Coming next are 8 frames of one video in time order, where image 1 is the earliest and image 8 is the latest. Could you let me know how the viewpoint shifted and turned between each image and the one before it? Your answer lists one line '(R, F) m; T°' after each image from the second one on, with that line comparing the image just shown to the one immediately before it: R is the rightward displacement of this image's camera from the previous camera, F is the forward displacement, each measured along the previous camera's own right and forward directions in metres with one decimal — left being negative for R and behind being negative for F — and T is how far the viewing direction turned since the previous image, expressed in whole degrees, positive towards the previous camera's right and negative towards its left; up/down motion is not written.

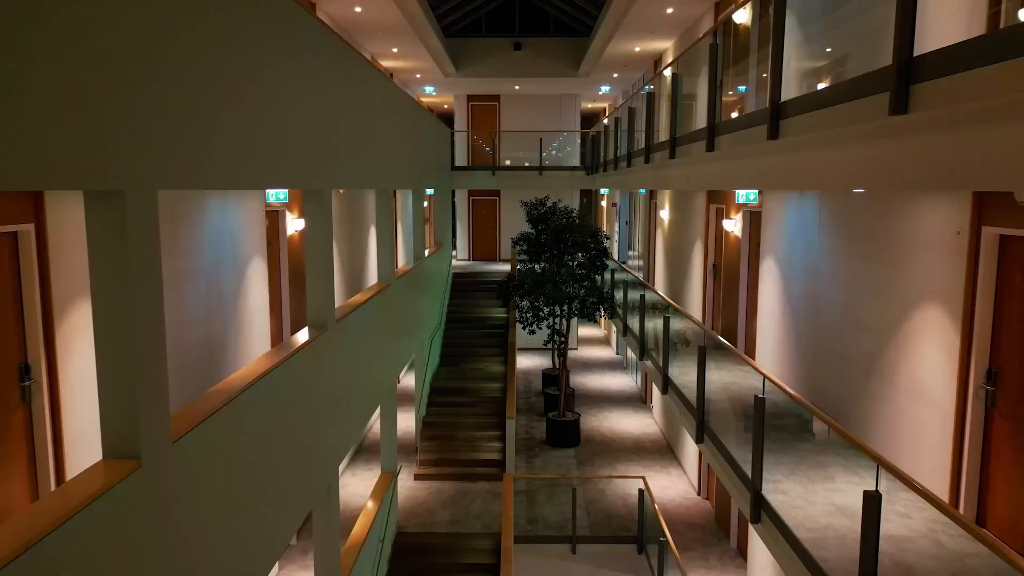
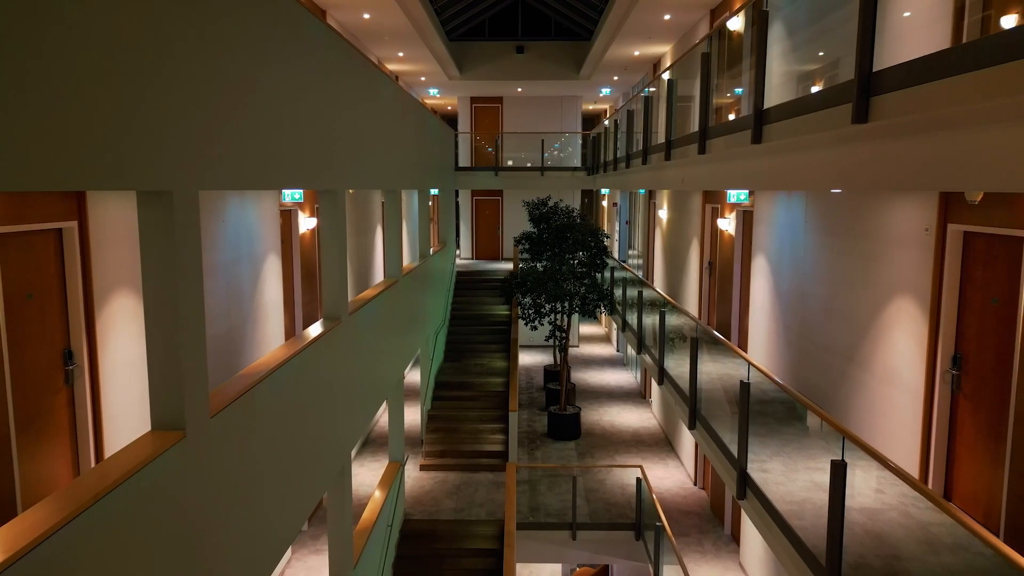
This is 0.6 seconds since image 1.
(0.0, -0.4) m; 0°
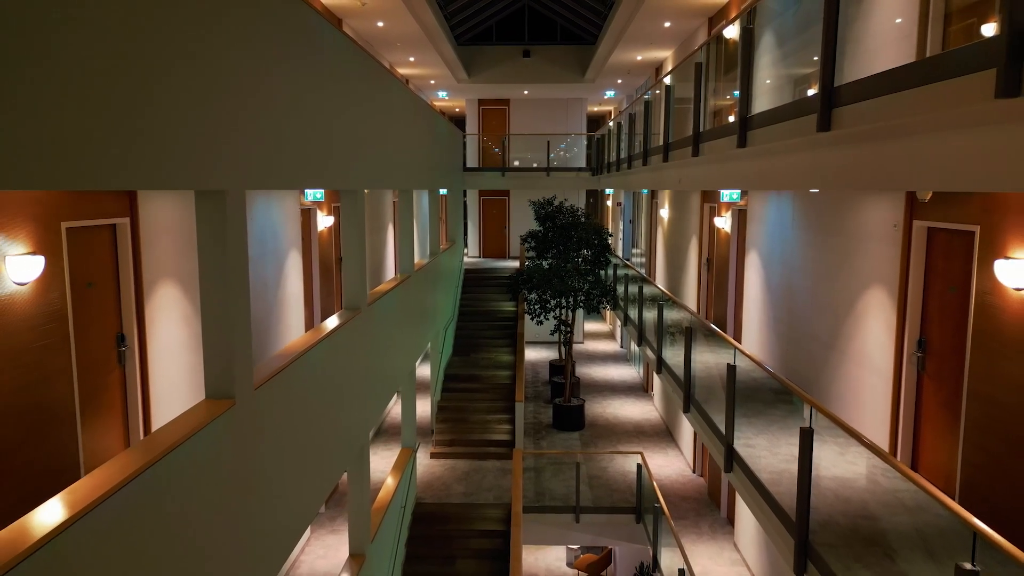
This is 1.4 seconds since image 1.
(0.0, -0.5) m; -1°
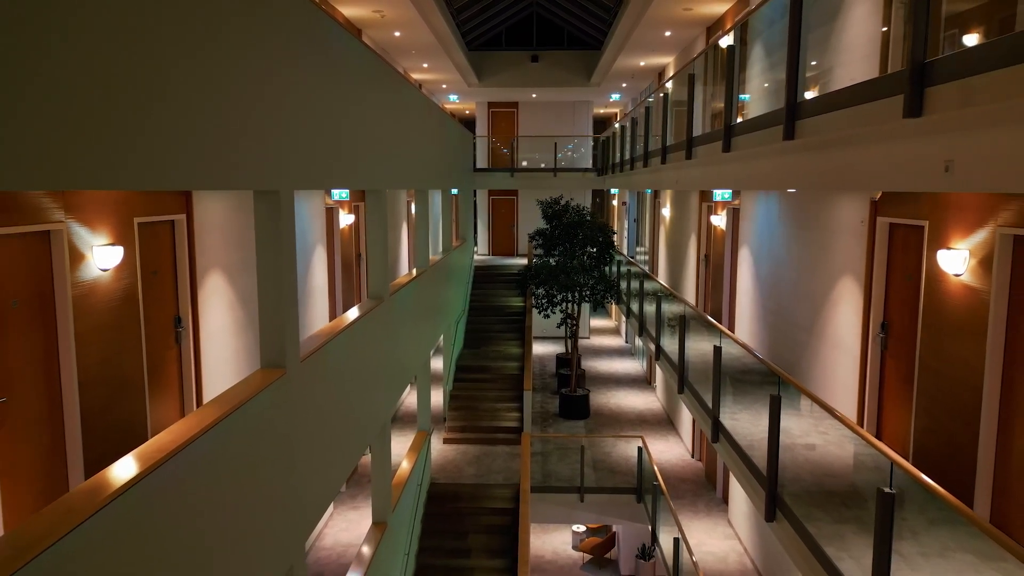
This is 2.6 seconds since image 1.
(0.0, -0.6) m; -1°
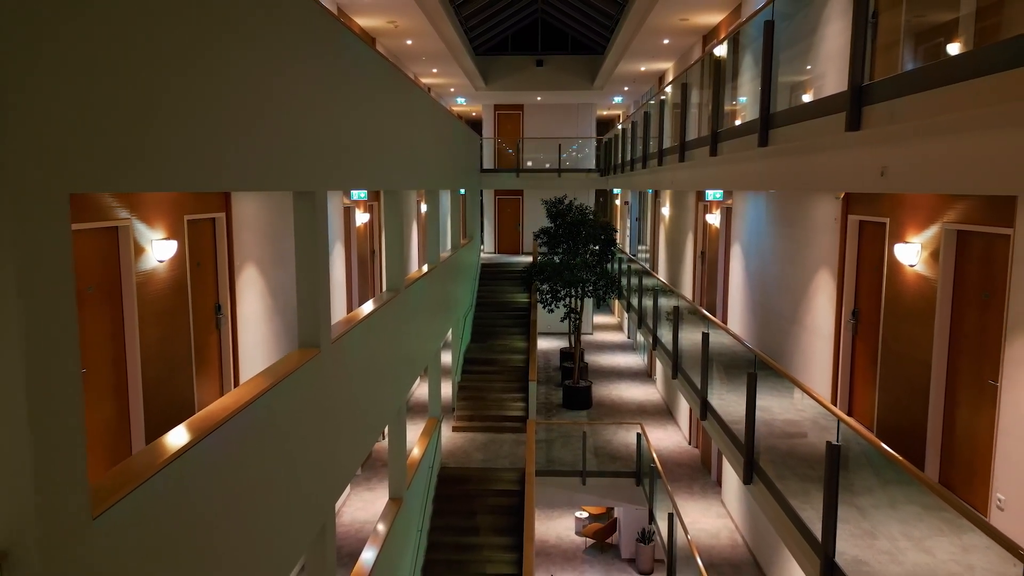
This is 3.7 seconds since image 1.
(0.0, -0.6) m; 0°
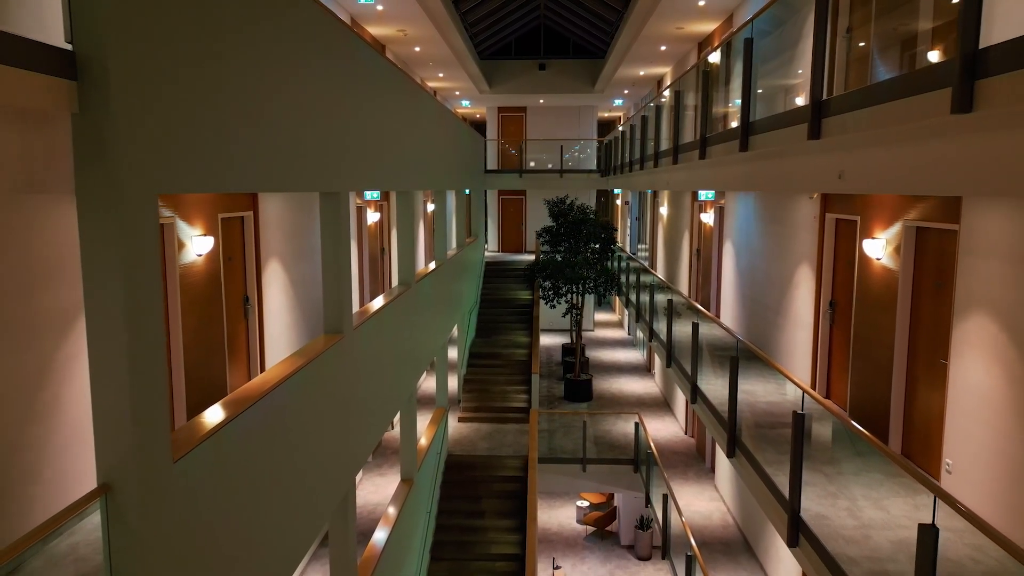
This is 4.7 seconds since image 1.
(0.0, -0.5) m; 0°
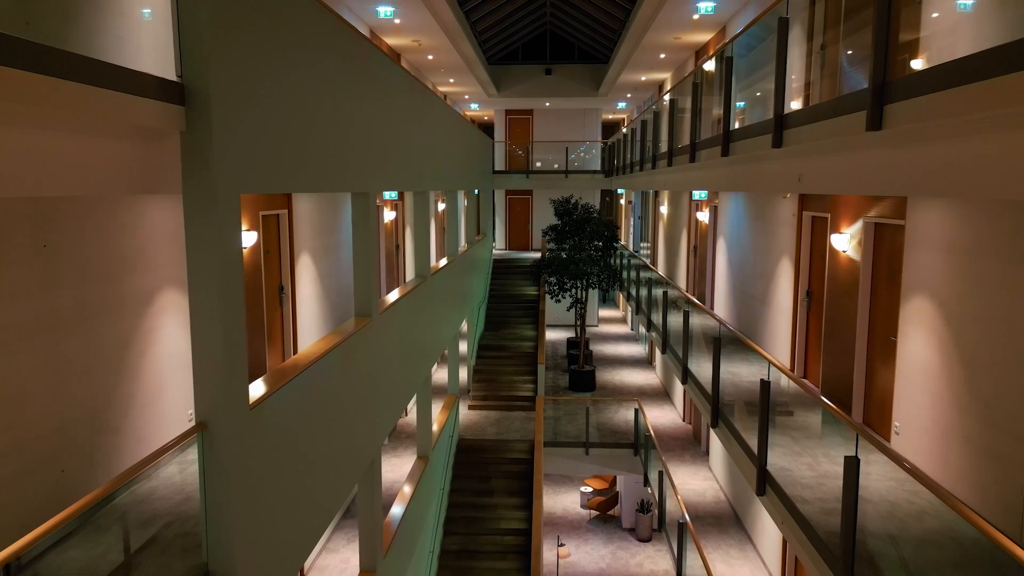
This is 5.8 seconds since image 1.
(0.0, -0.7) m; -1°
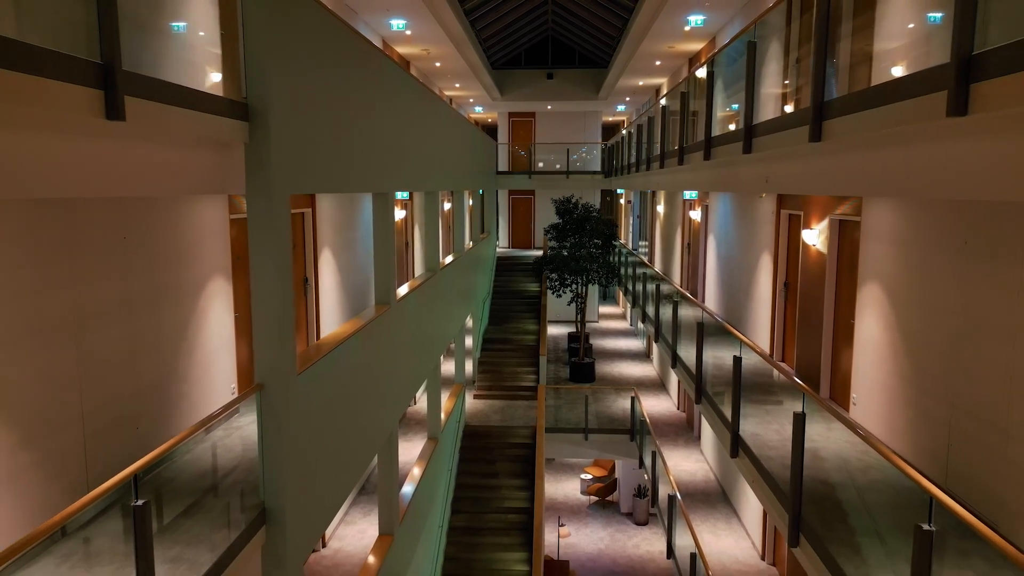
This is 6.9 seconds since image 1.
(0.0, -0.7) m; 0°
